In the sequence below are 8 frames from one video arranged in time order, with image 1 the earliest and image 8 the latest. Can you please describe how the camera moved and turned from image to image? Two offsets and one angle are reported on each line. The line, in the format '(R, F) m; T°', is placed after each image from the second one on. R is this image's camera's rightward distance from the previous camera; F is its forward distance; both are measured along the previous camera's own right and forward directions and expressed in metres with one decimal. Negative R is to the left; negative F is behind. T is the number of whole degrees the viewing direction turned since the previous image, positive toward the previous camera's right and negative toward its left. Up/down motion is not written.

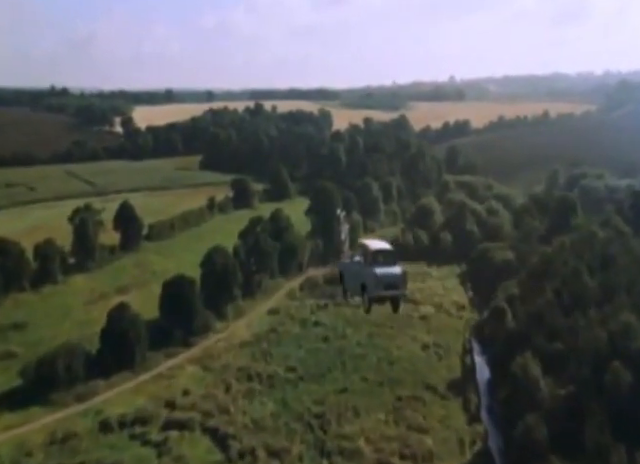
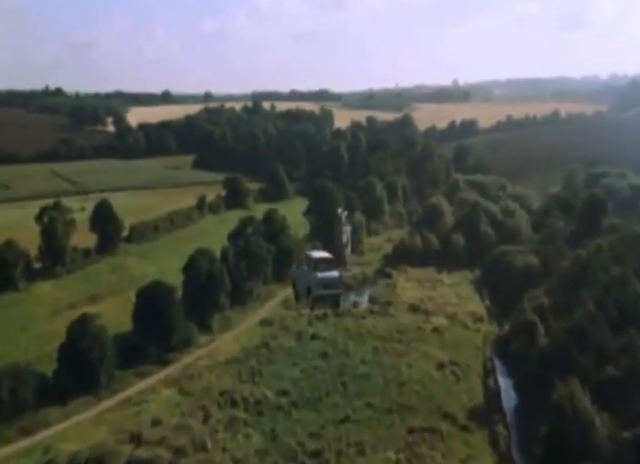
(+0.2, +4.3) m; 0°
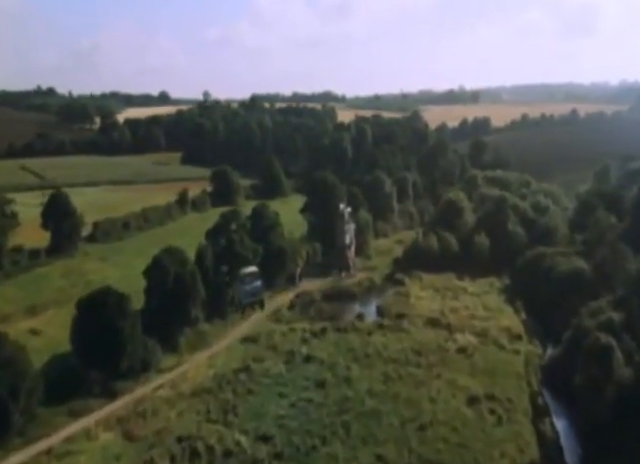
(+0.3, +6.5) m; 0°
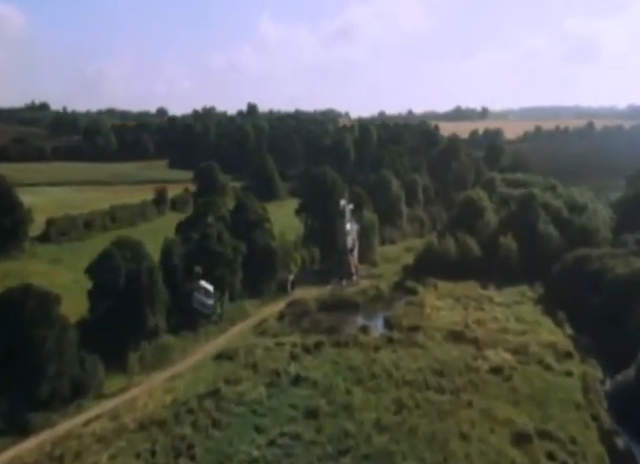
(+0.3, +5.6) m; 0°
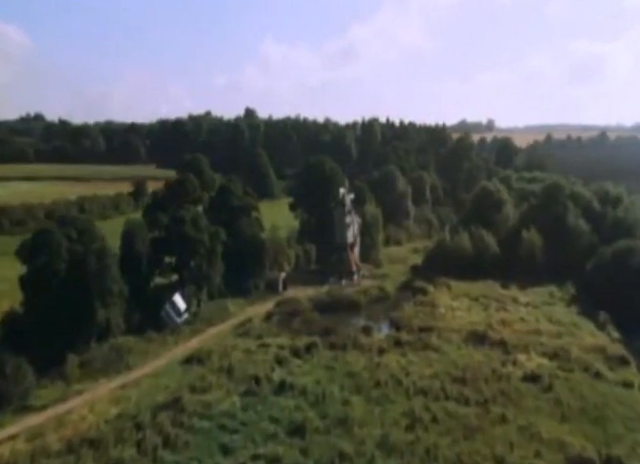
(+0.3, +3.9) m; 0°
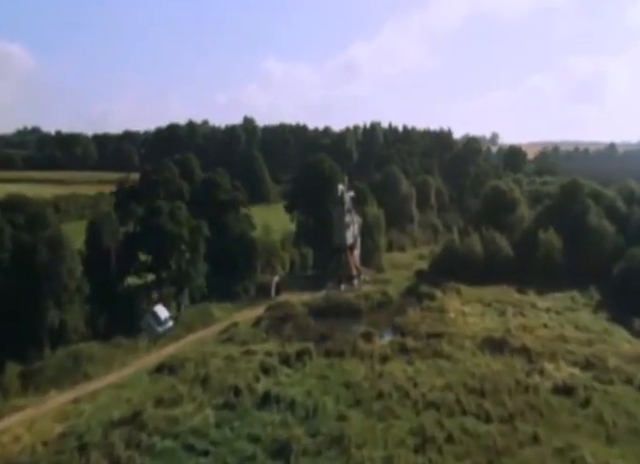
(+0.2, +2.4) m; 0°
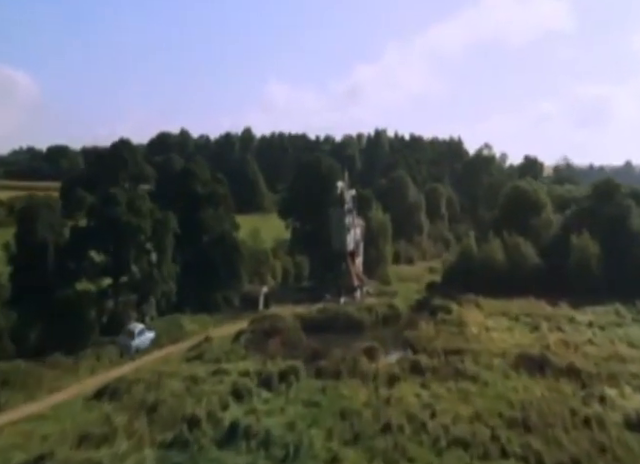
(+0.3, +3.4) m; 0°
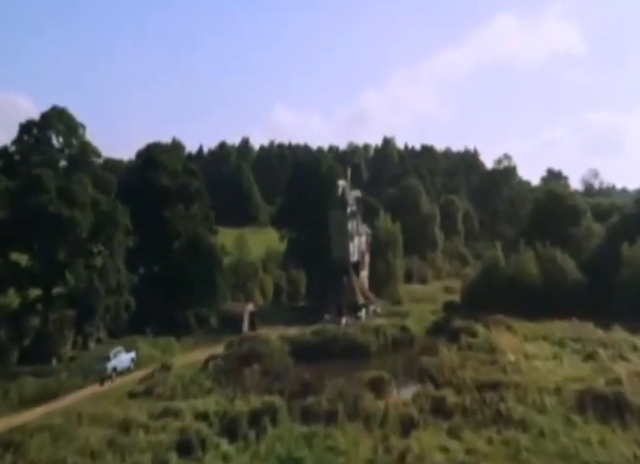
(+0.3, +3.5) m; -1°
